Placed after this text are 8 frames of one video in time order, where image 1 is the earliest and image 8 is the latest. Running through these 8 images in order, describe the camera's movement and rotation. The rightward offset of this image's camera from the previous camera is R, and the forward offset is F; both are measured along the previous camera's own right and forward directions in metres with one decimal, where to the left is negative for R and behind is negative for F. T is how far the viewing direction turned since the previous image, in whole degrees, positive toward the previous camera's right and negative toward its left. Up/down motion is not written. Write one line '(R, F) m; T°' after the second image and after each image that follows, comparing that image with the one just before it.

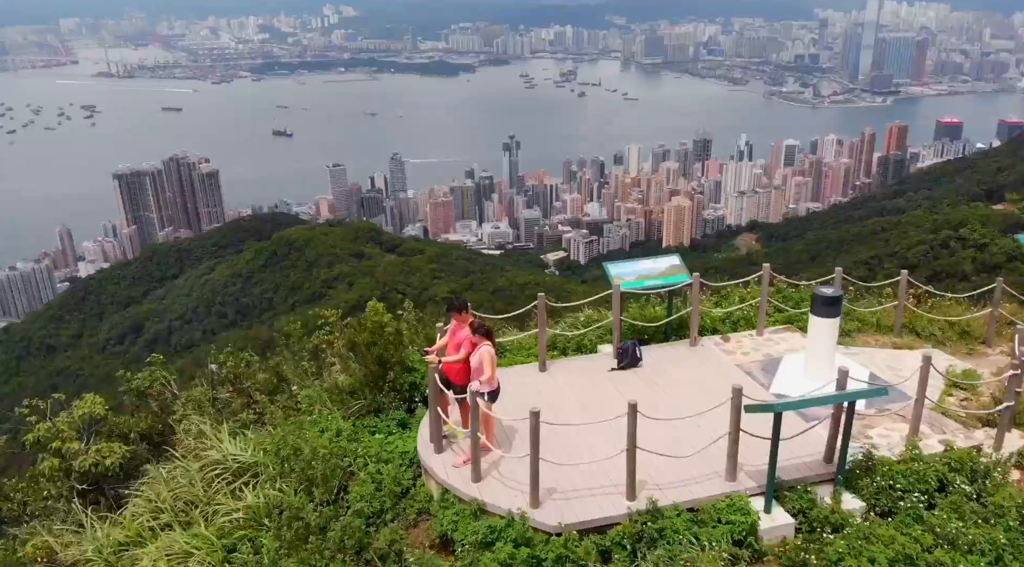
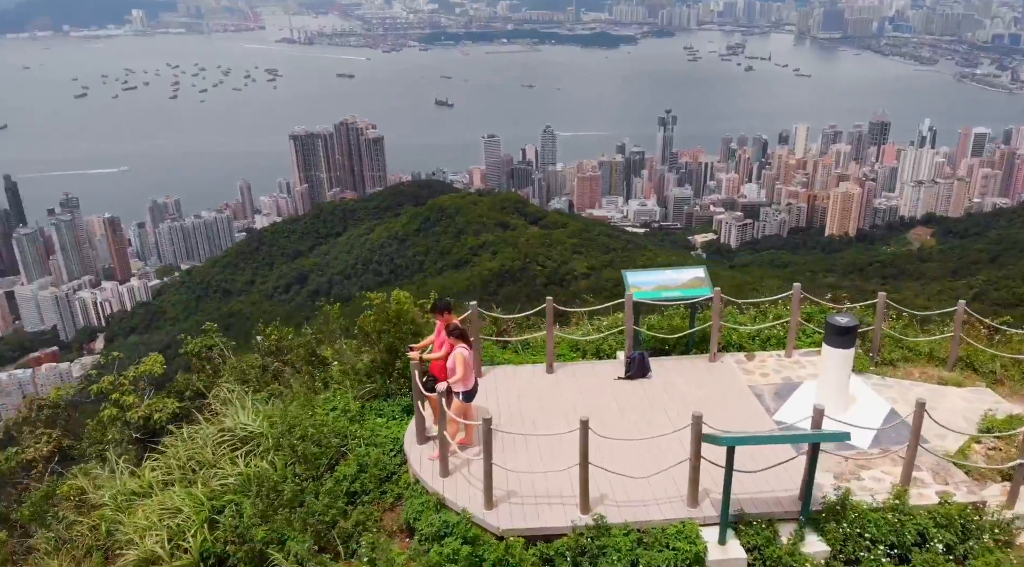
(+0.8, 0.0) m; -10°
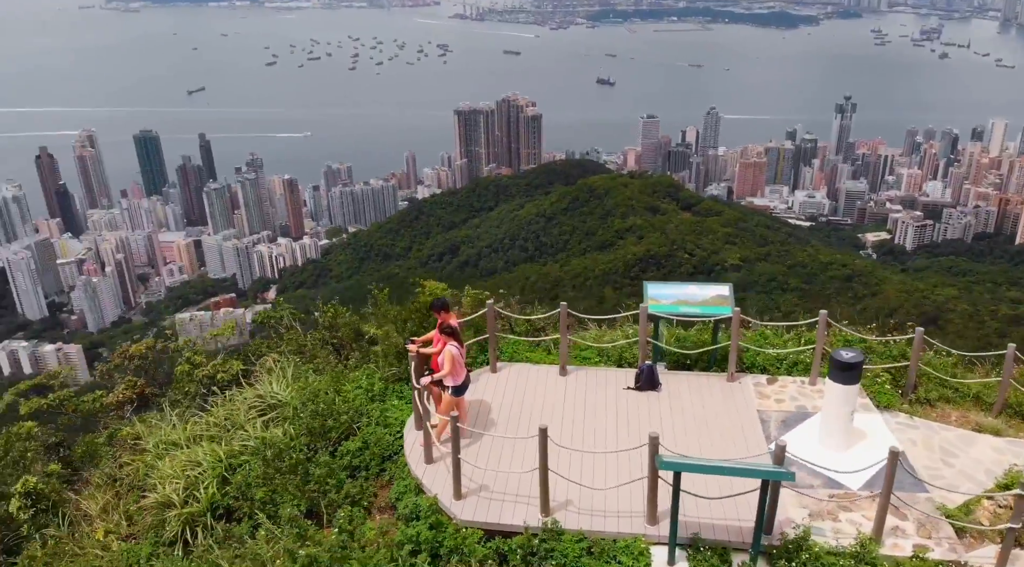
(+0.8, -0.1) m; -11°
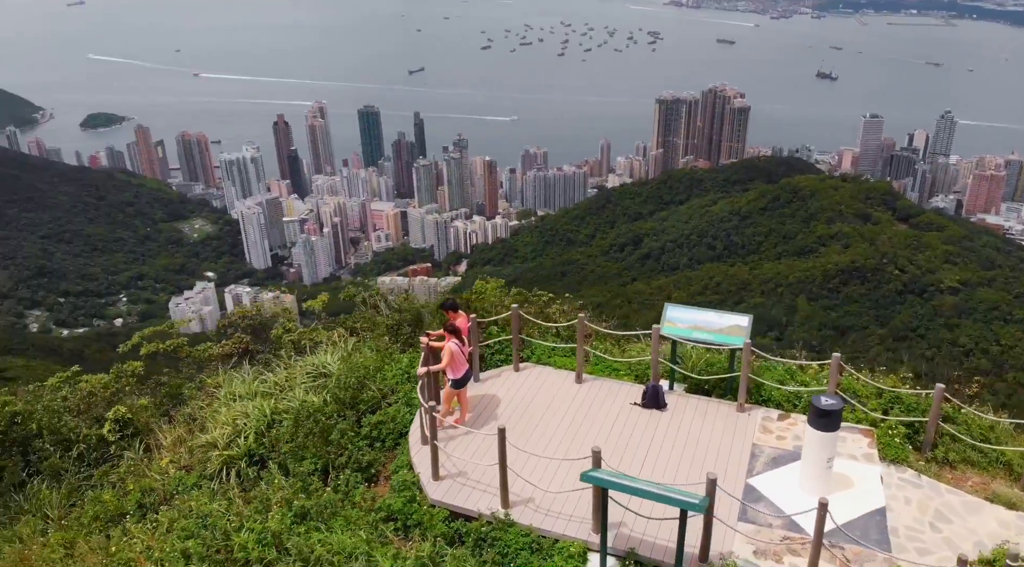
(+1.1, -0.2) m; -13°
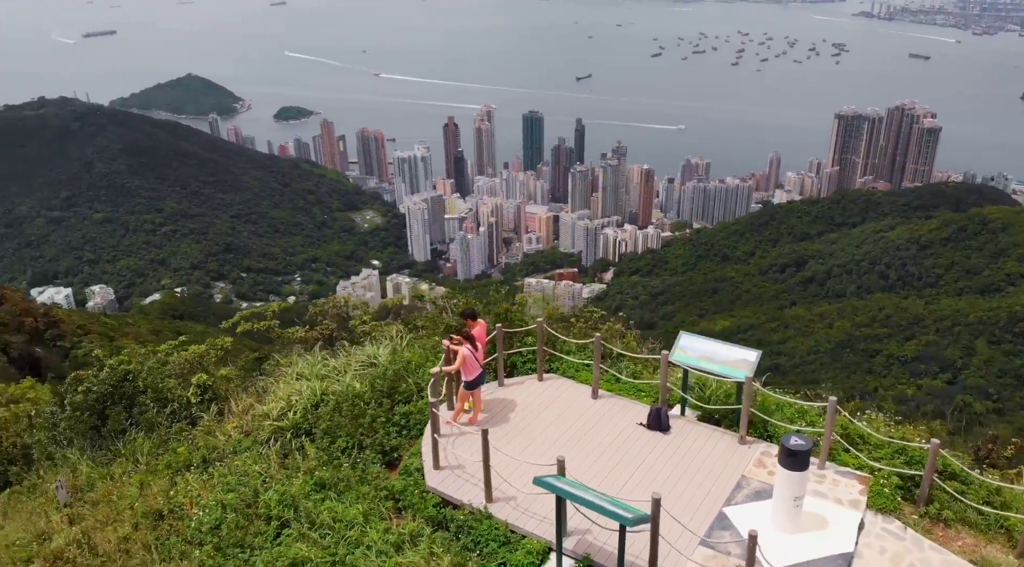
(+0.9, -0.3) m; -11°
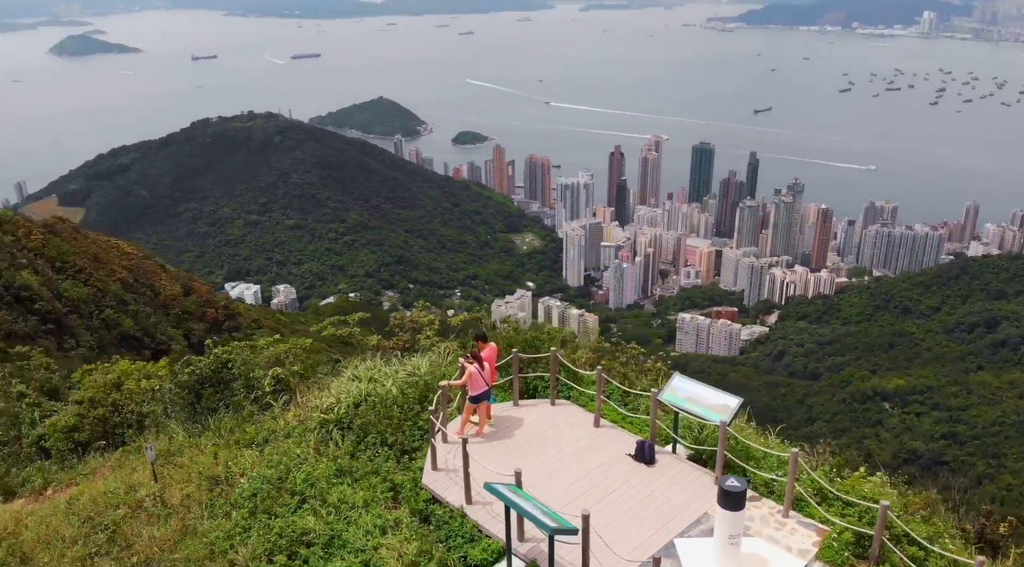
(+1.1, -0.5) m; -11°
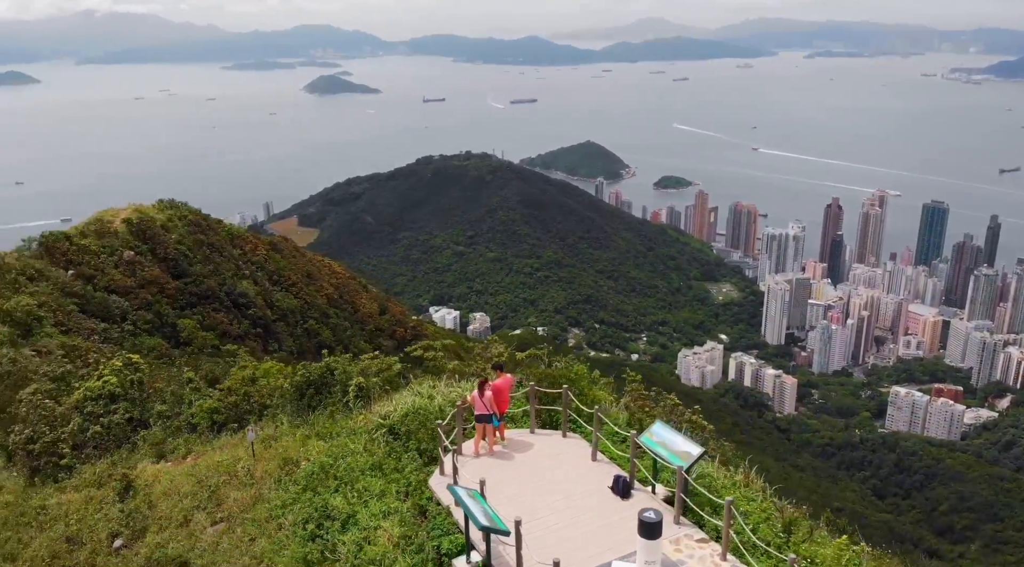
(+1.5, -0.8) m; -14°
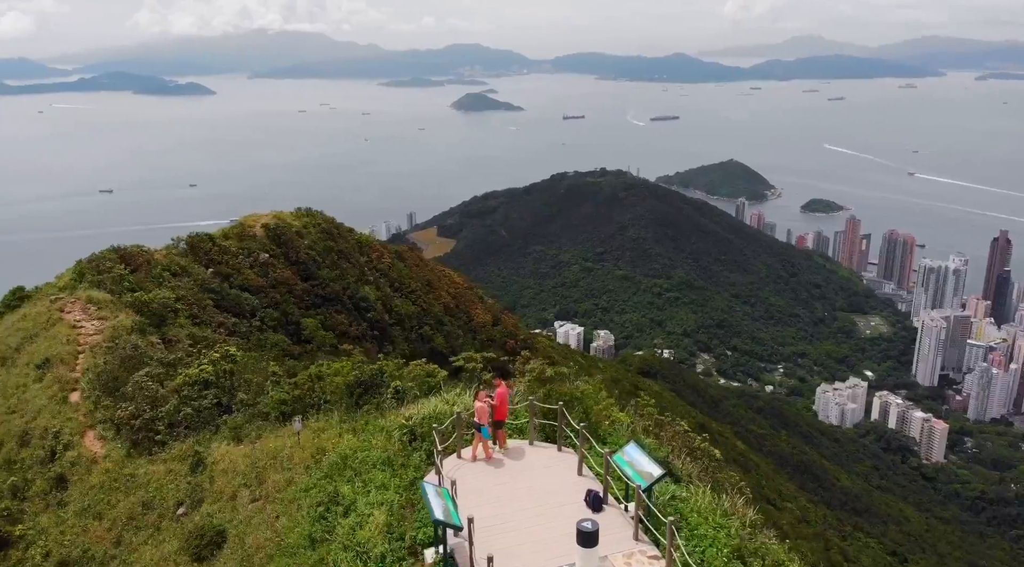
(+1.2, -0.5) m; -9°
